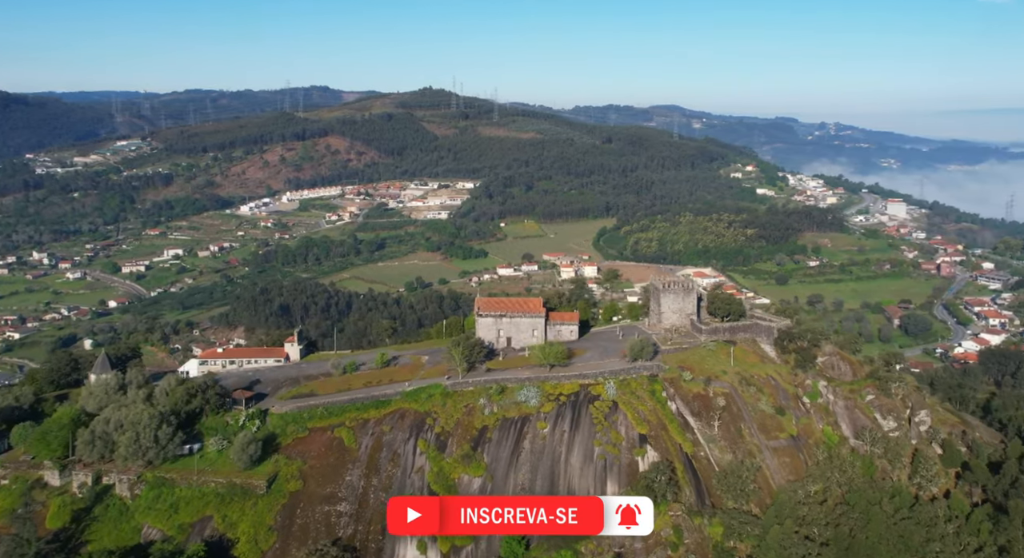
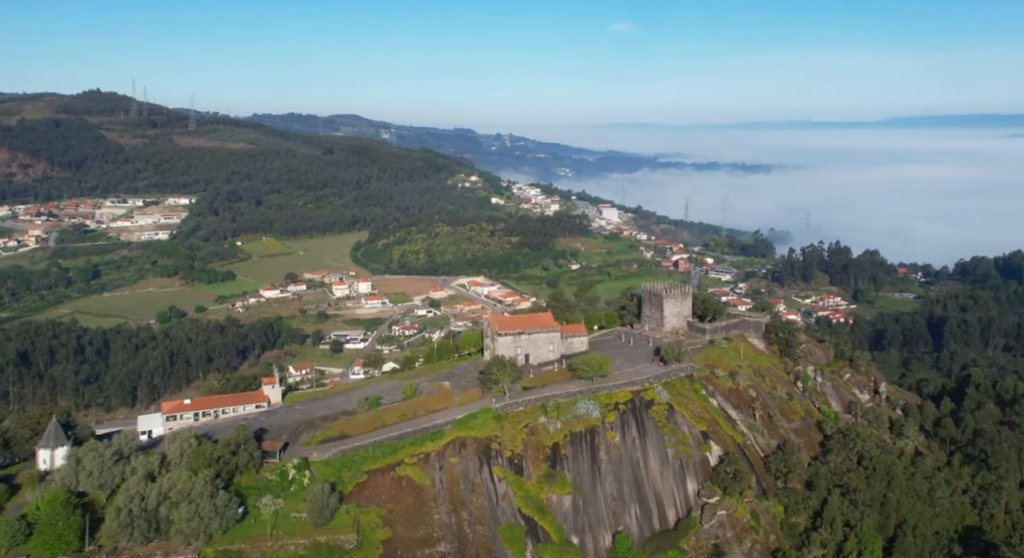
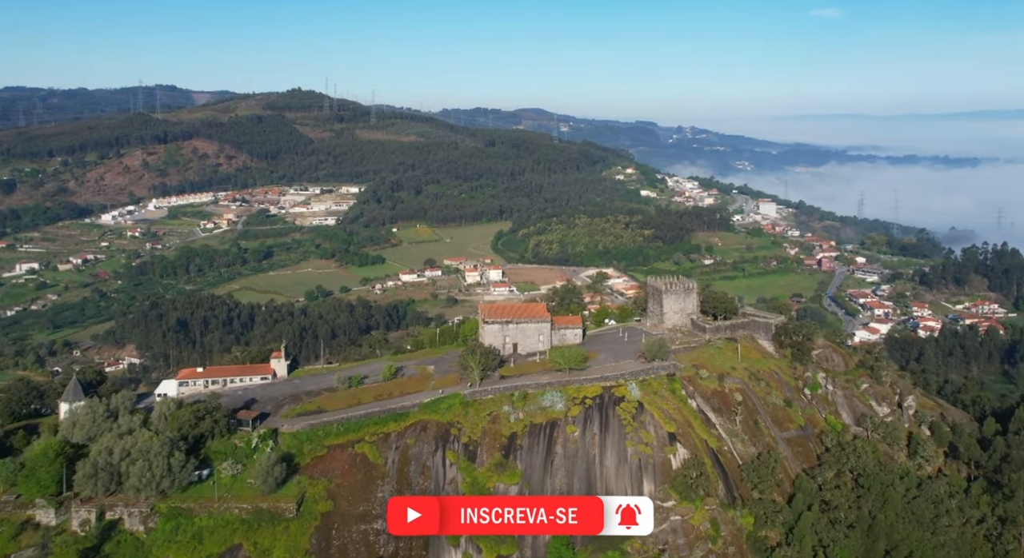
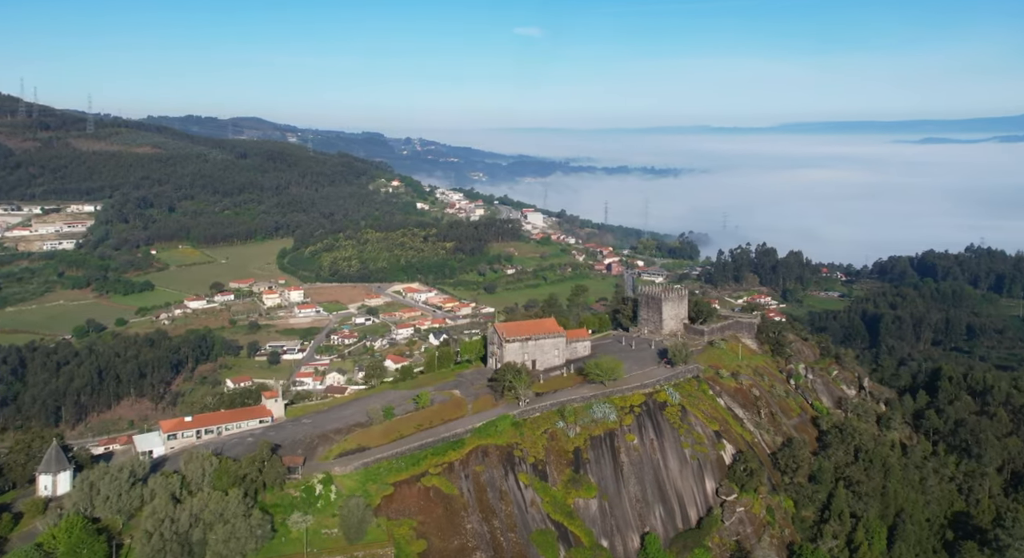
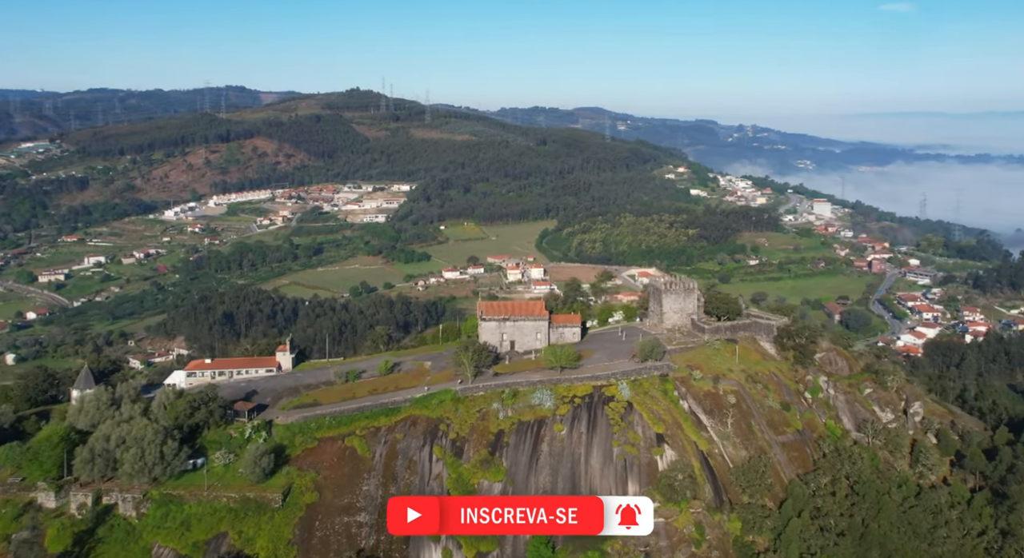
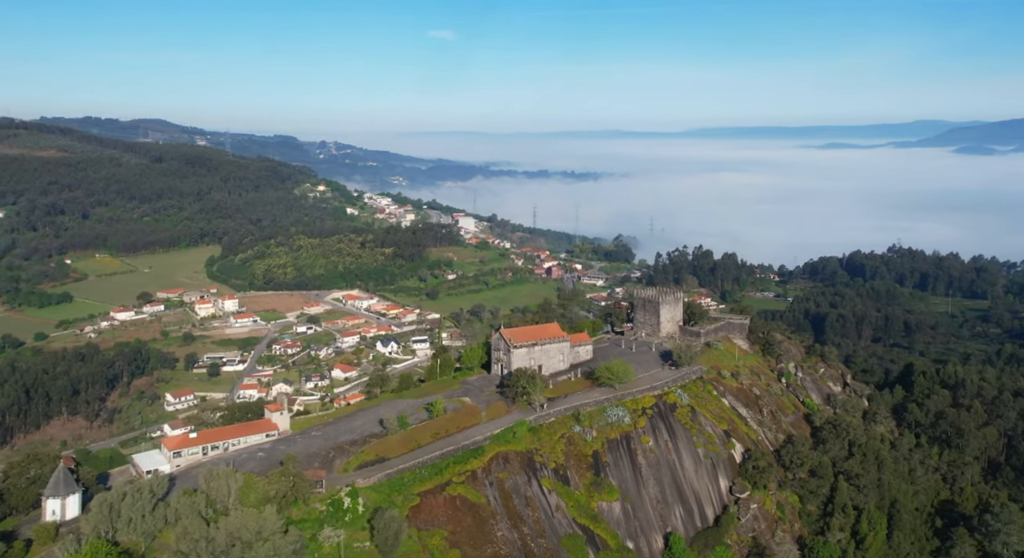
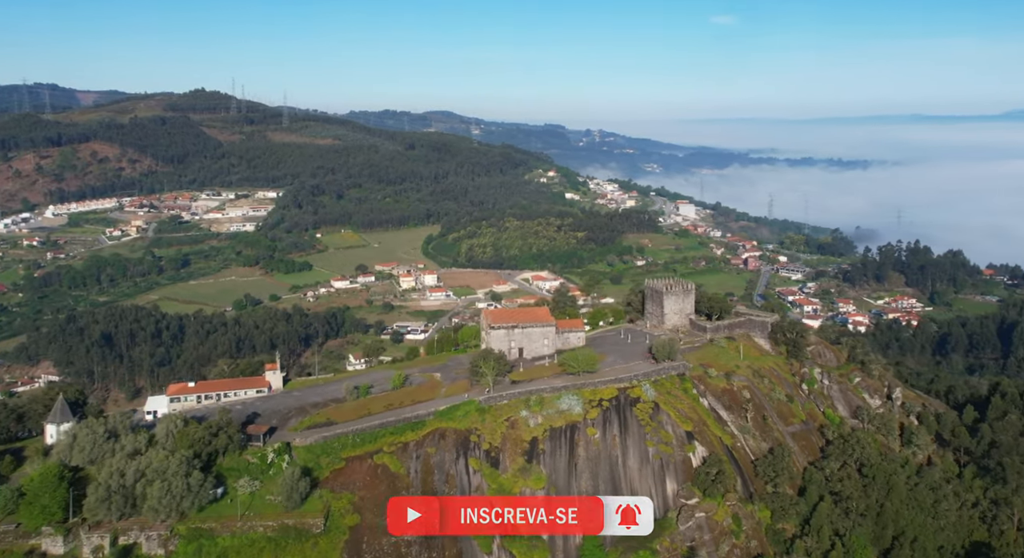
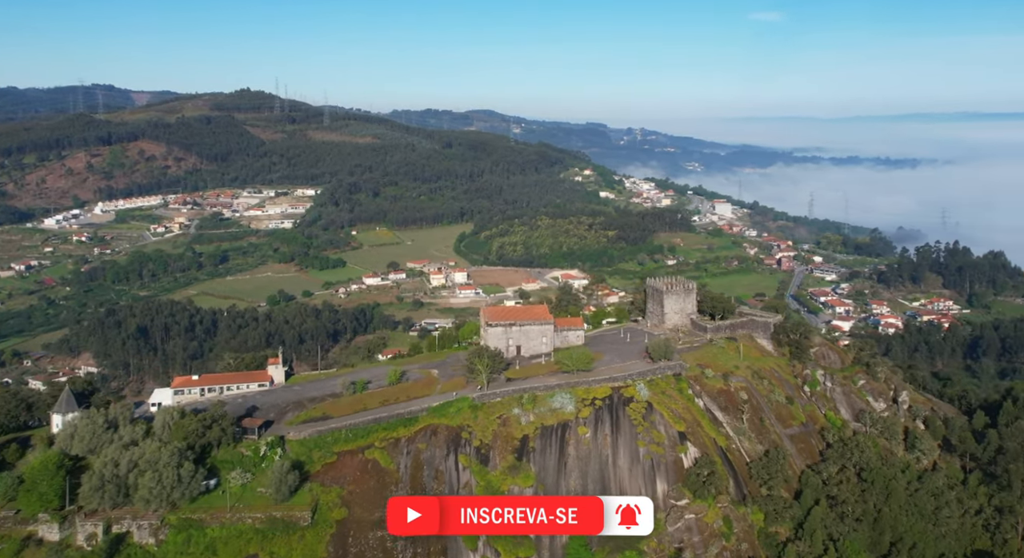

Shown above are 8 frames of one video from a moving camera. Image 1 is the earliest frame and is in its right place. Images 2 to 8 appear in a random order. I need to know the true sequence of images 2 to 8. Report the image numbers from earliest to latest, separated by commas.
5, 3, 8, 7, 2, 4, 6
